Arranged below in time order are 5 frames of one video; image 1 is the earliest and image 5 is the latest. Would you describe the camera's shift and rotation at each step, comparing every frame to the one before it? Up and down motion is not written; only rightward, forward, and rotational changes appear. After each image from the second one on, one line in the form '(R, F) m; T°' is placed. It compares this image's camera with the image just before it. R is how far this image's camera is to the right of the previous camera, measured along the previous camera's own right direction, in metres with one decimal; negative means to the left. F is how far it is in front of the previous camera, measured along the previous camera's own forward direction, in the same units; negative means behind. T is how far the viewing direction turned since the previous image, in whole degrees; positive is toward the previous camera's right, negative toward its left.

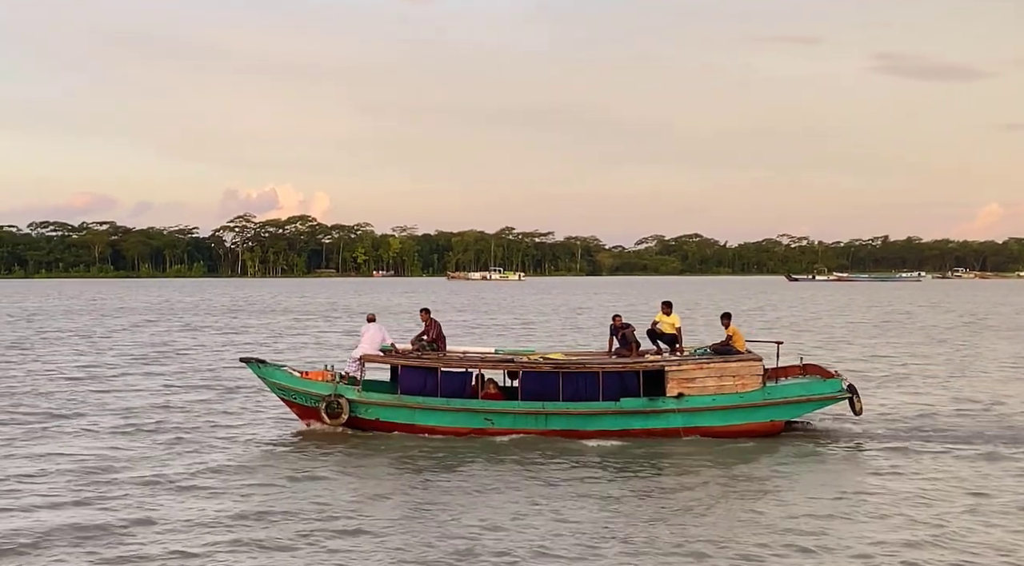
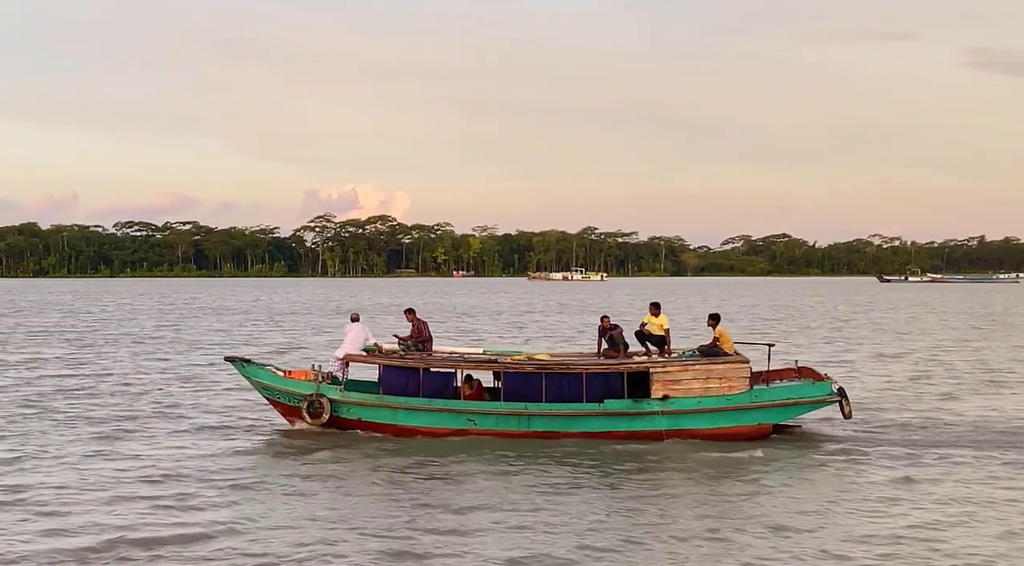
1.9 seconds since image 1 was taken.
(+2.5, 0.0) m; -4°
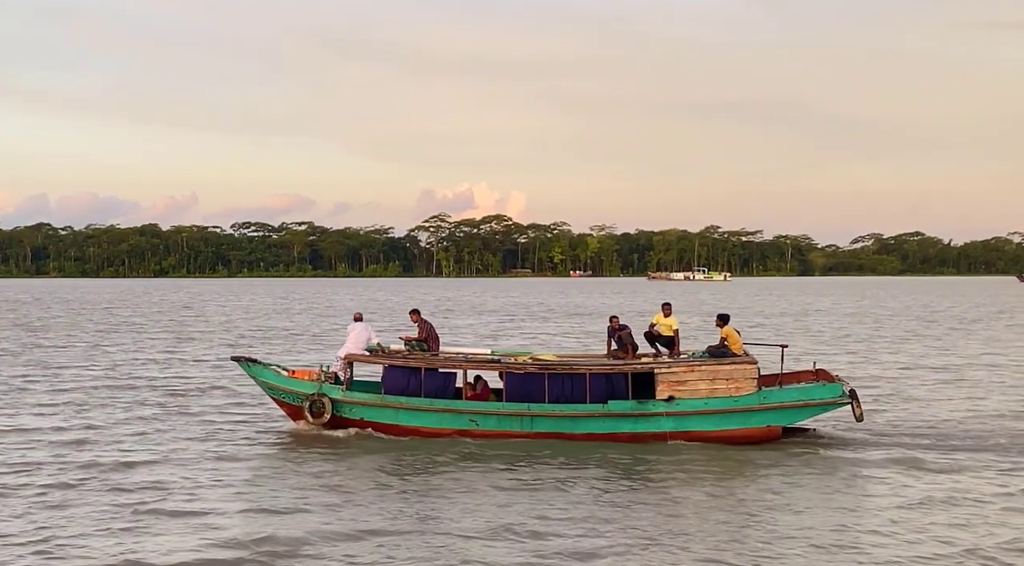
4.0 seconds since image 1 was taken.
(+2.9, +0.4) m; -6°
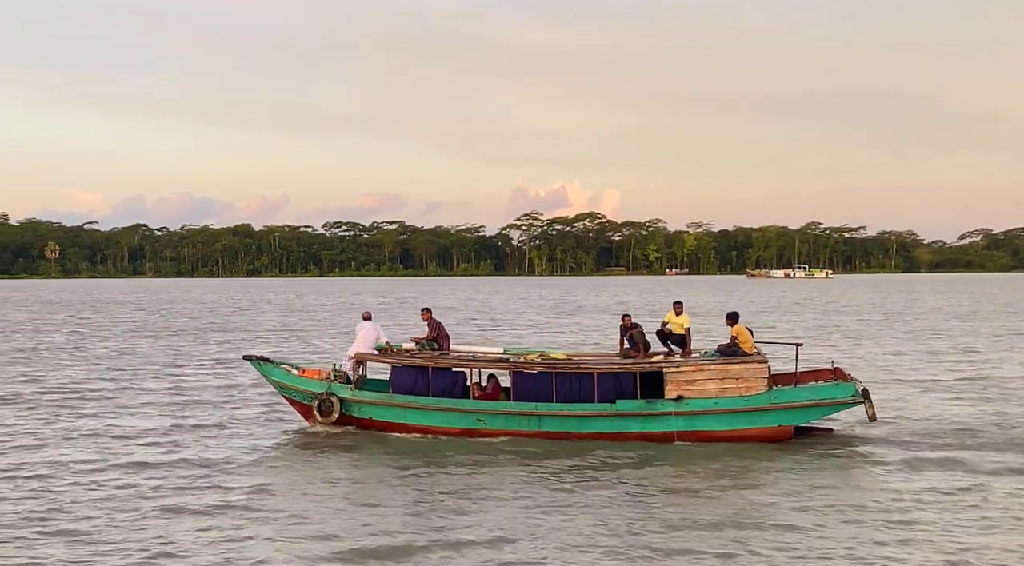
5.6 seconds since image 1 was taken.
(+2.2, +0.3) m; -5°
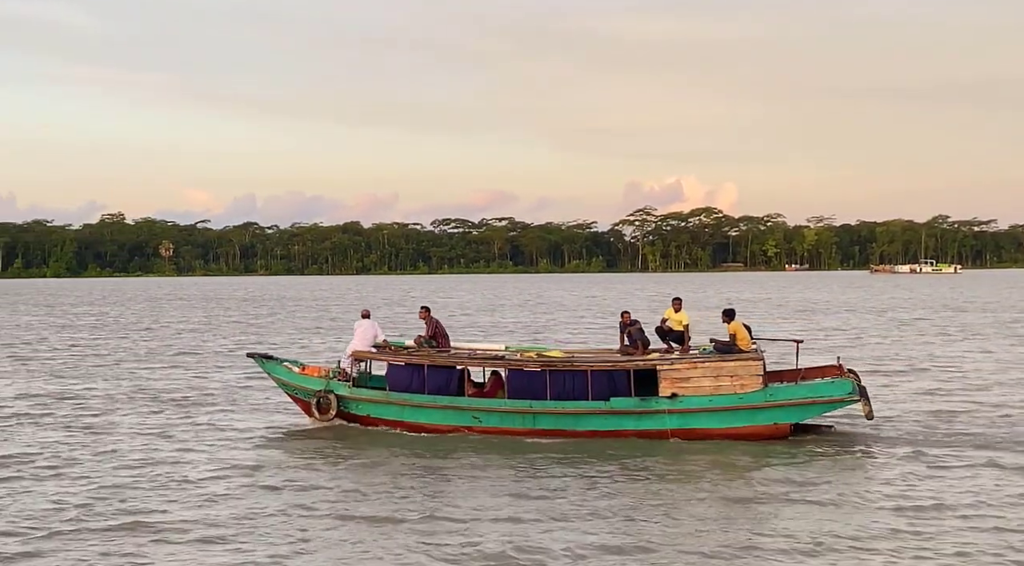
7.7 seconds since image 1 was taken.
(+3.0, +0.4) m; -6°
